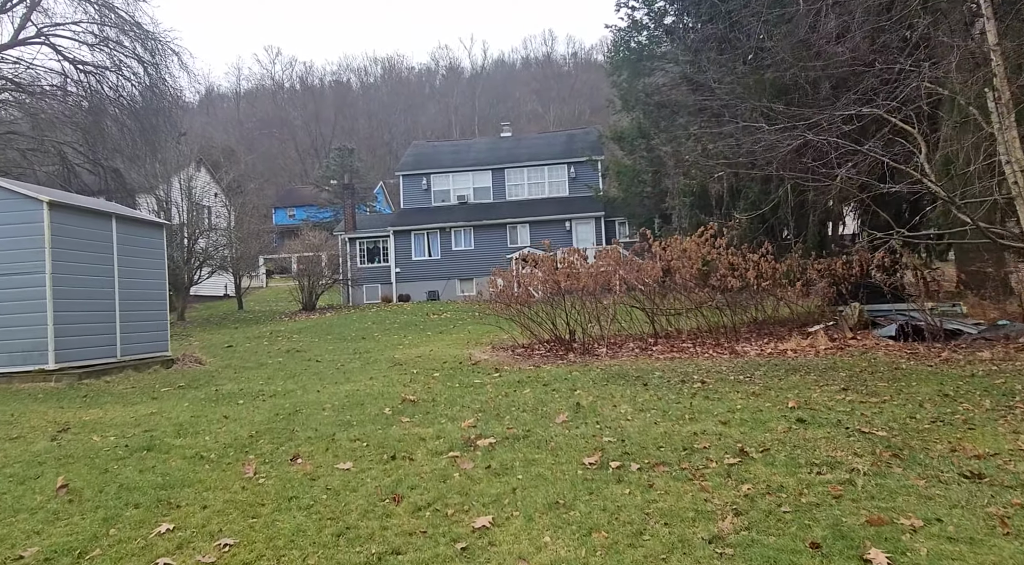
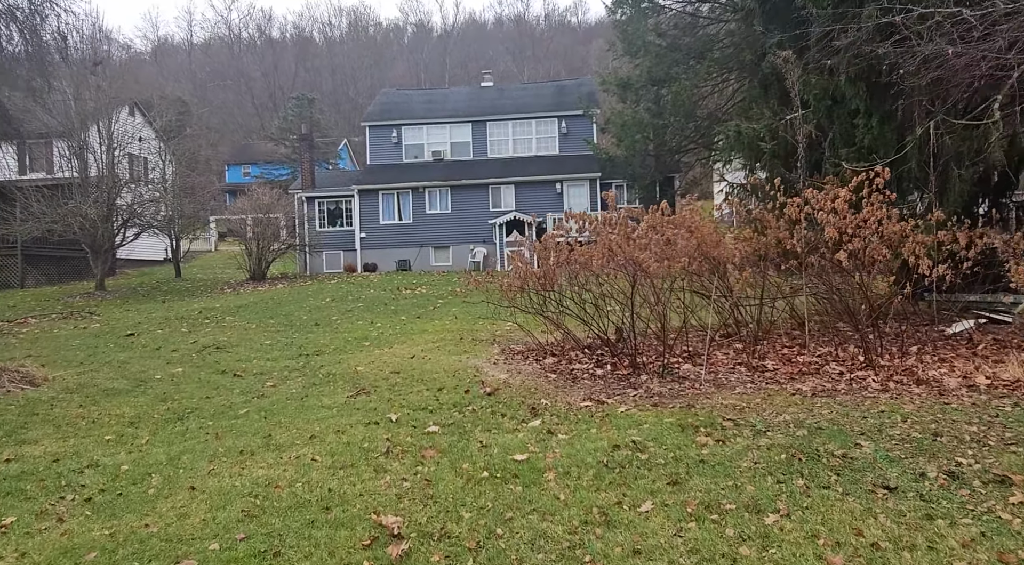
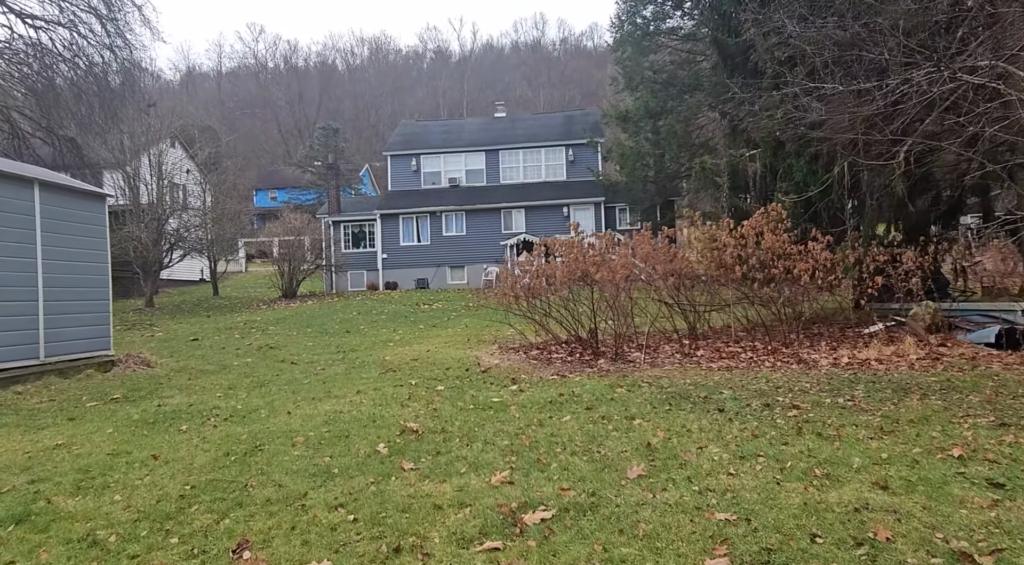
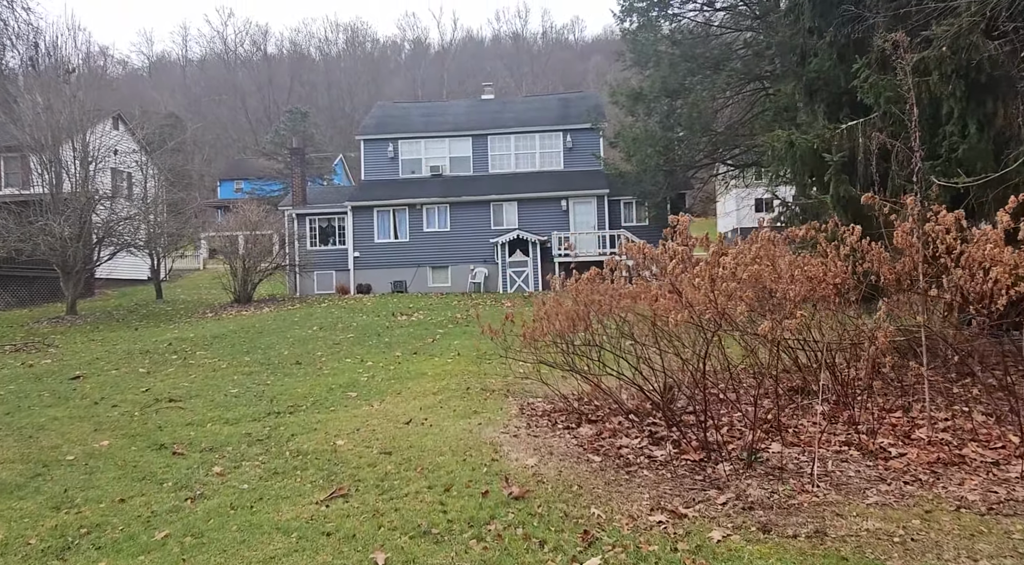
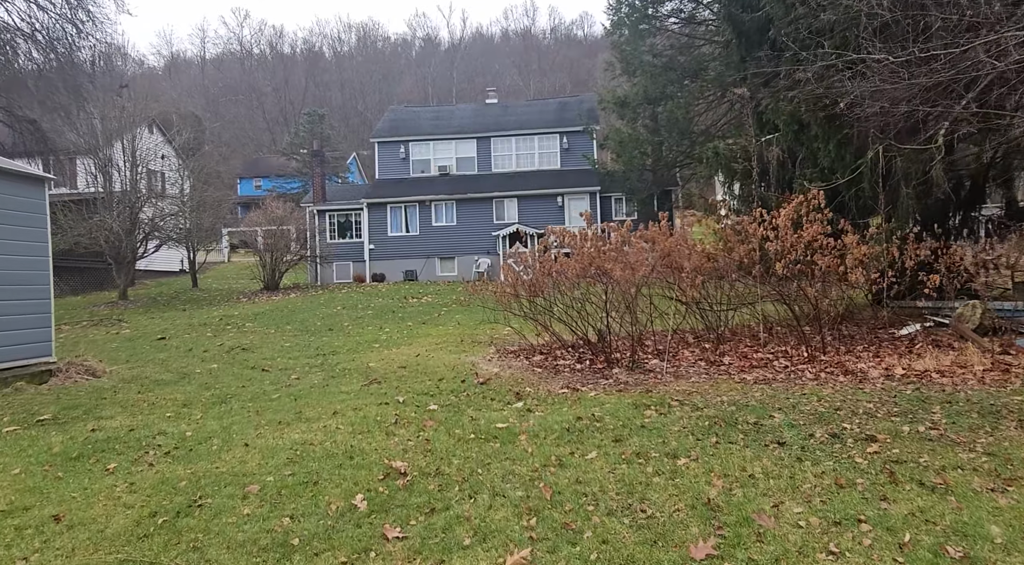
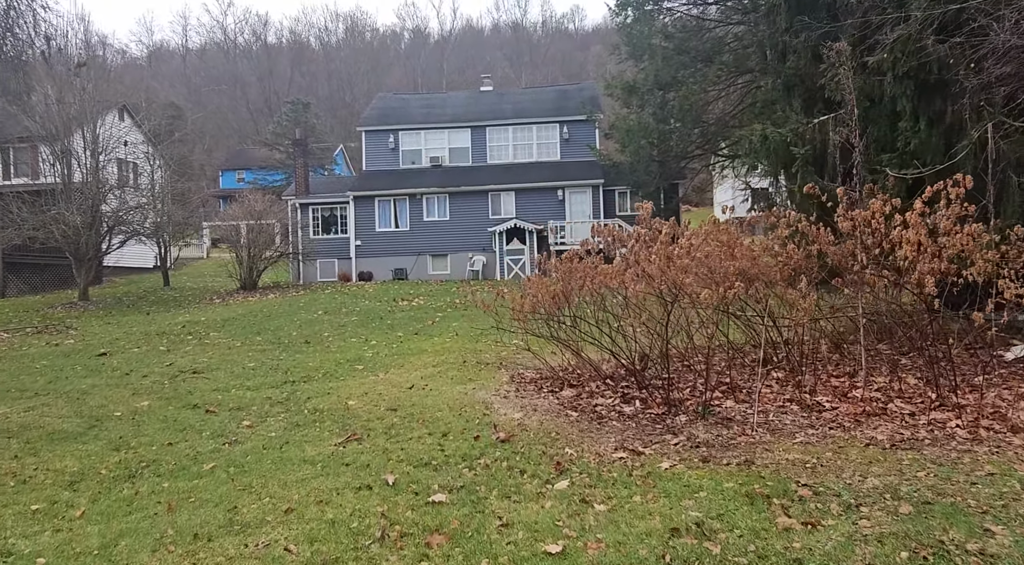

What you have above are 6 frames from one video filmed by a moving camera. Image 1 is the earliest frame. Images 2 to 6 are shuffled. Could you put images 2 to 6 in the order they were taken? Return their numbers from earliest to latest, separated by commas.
3, 5, 2, 6, 4
